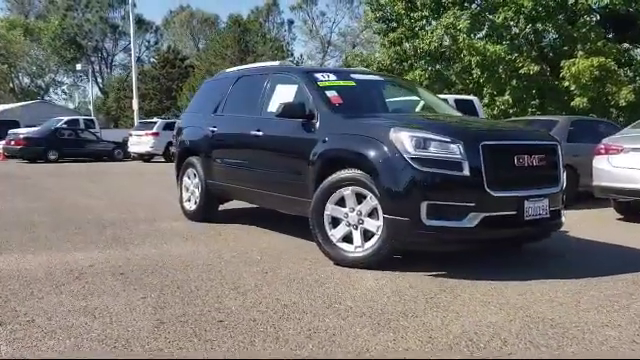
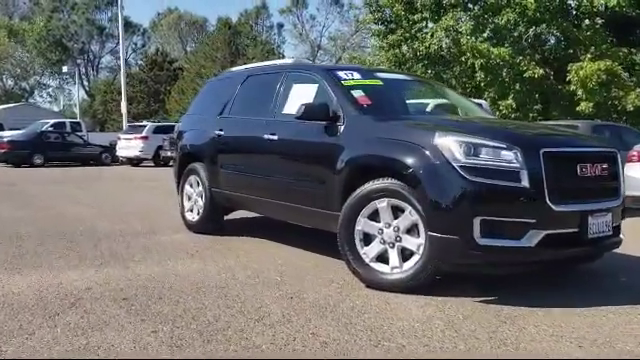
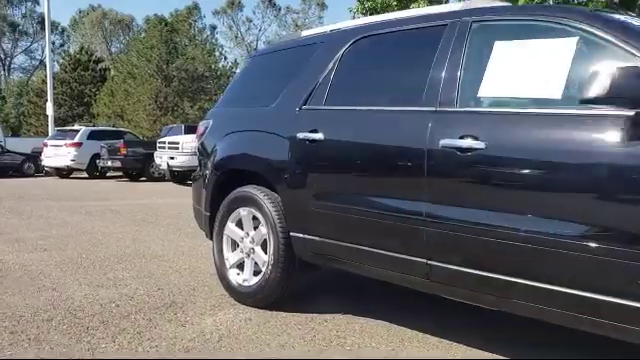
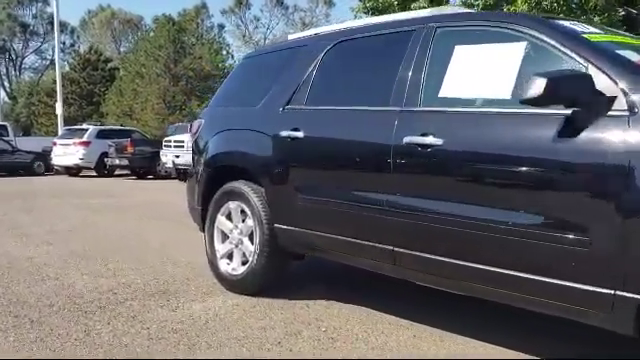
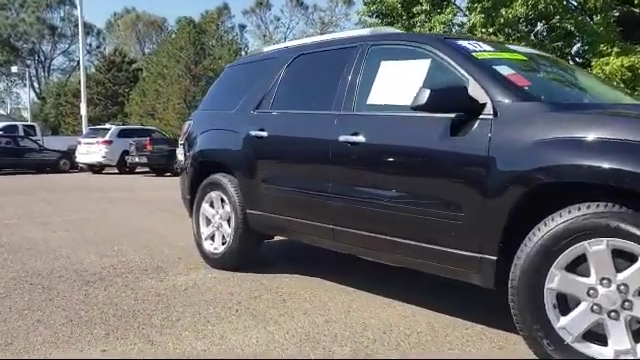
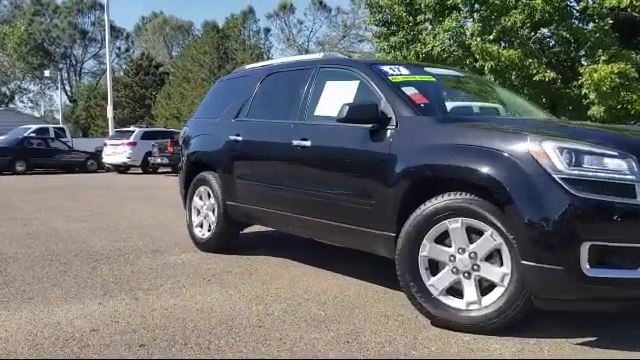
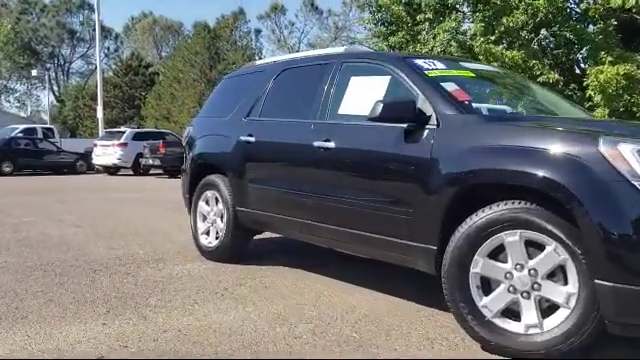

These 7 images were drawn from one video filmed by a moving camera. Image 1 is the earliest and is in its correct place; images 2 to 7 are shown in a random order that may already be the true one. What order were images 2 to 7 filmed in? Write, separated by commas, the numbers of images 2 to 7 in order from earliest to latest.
2, 6, 7, 5, 4, 3
